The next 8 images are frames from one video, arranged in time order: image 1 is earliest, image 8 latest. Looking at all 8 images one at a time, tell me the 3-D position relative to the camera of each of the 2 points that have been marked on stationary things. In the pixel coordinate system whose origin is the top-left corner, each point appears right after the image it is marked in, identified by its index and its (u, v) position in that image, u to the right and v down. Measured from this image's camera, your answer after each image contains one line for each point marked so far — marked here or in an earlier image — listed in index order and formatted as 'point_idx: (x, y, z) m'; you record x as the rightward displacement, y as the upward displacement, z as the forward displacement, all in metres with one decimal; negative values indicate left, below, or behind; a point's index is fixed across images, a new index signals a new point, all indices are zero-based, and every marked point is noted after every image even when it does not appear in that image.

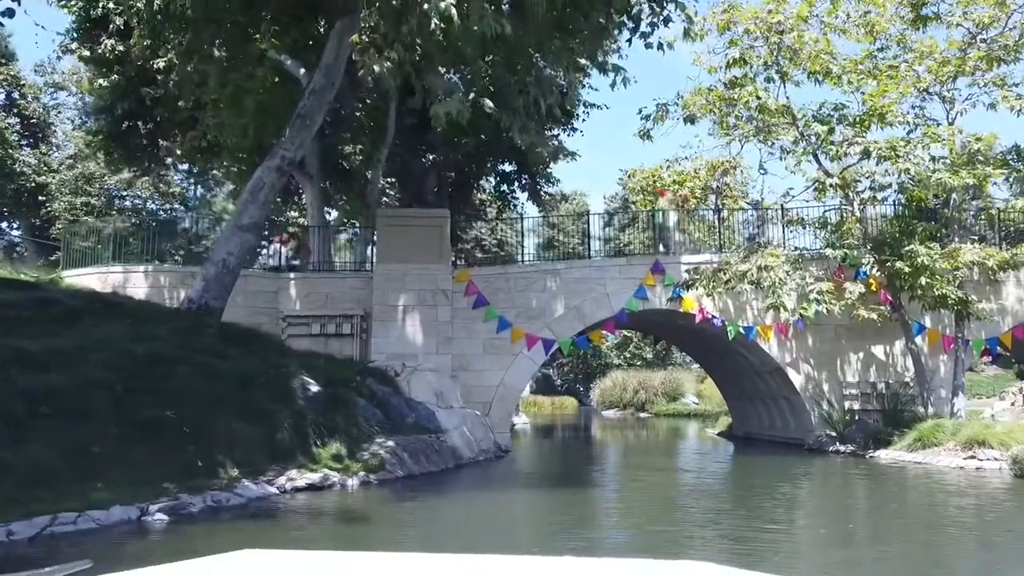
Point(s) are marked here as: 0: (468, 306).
0: (-1.0, -0.4, +17.2) m
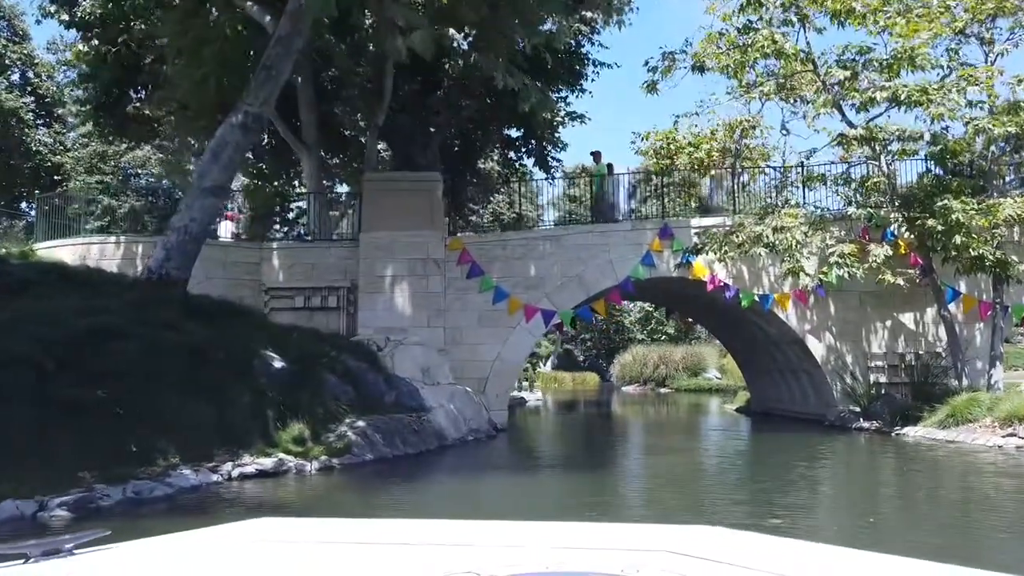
0: (-1.0, +0.3, +16.1) m
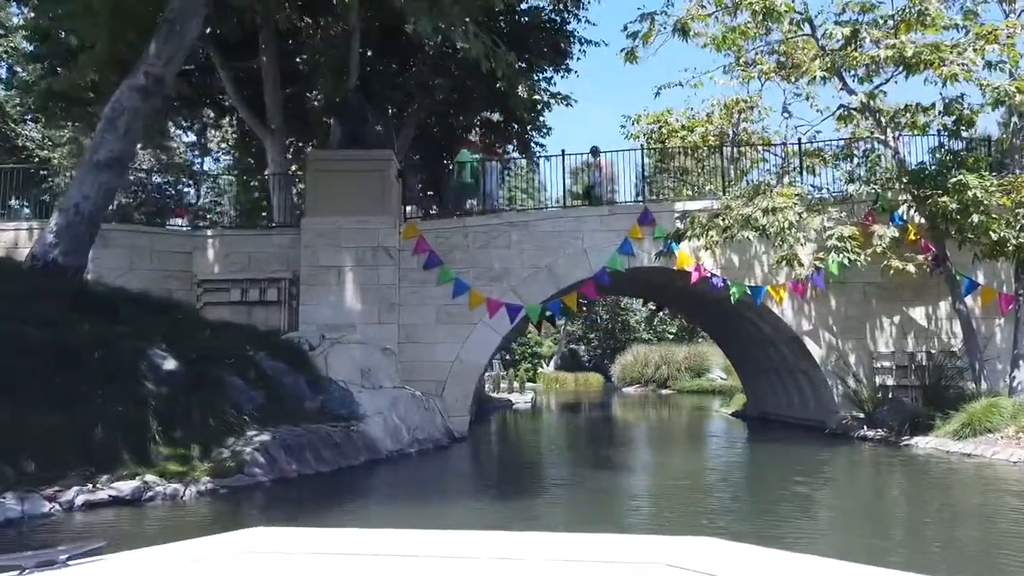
0: (-1.8, +0.4, +14.4) m
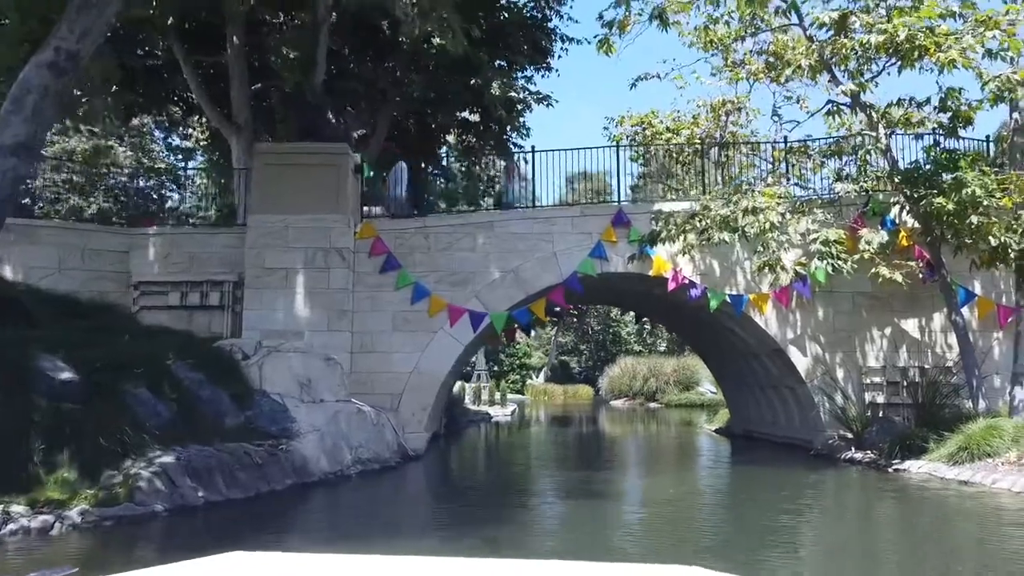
0: (-2.4, +0.3, +13.4) m
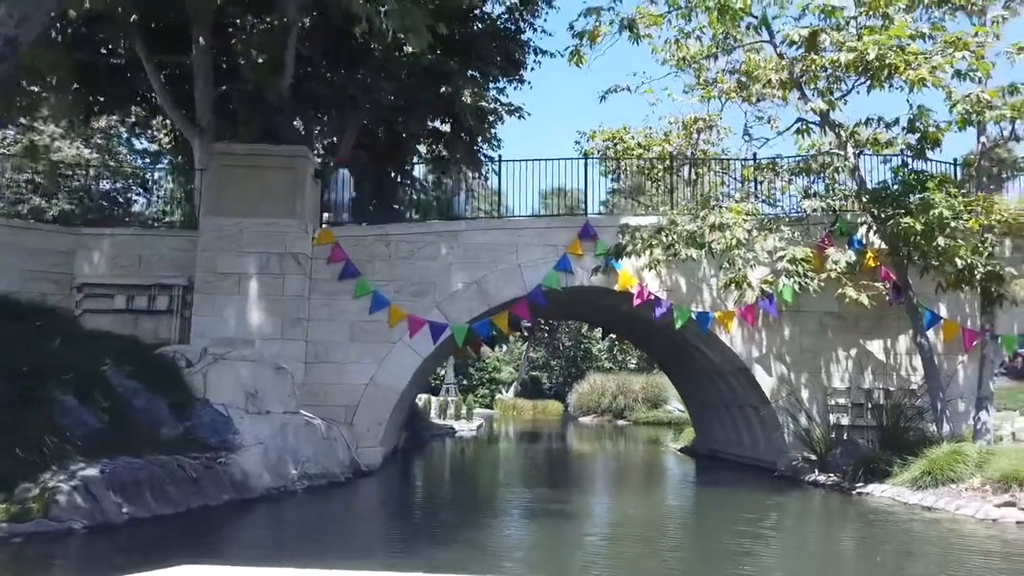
0: (-3.0, +0.2, +12.9) m
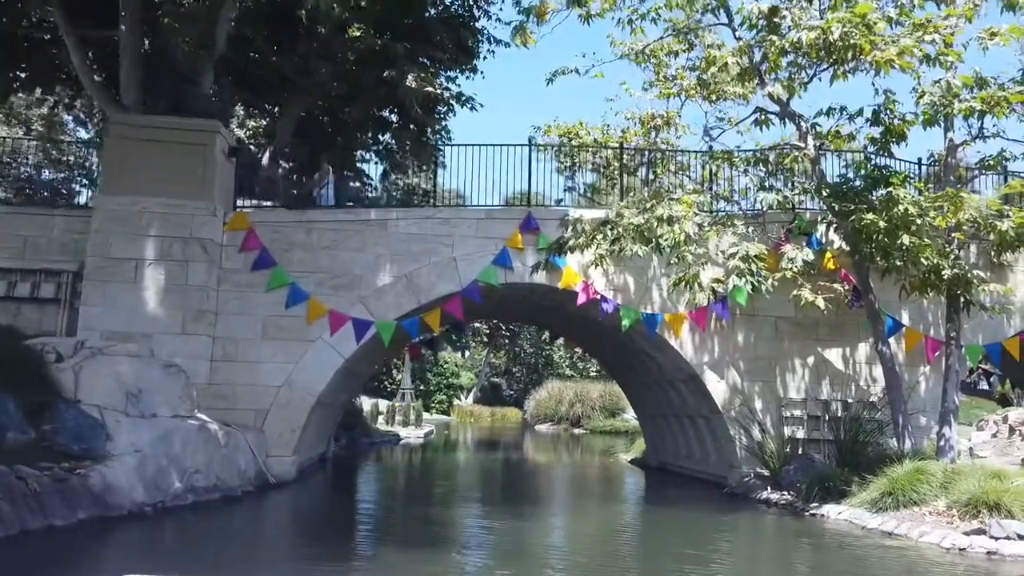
0: (-4.1, +0.3, +11.7) m
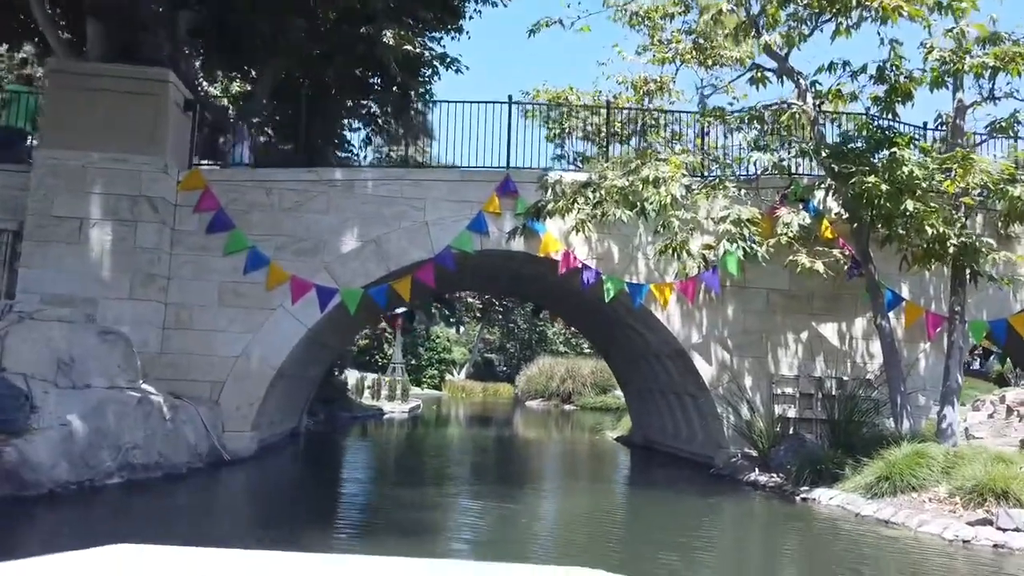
0: (-4.4, +0.9, +10.9) m
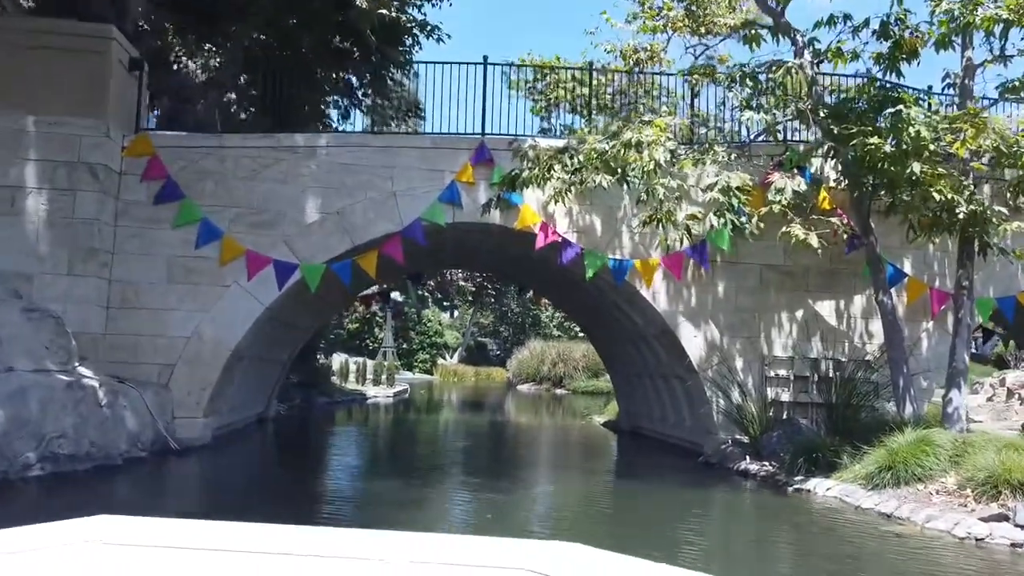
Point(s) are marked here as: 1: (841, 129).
0: (-4.8, +1.2, +10.0) m
1: (+3.9, +1.8, +9.1) m
